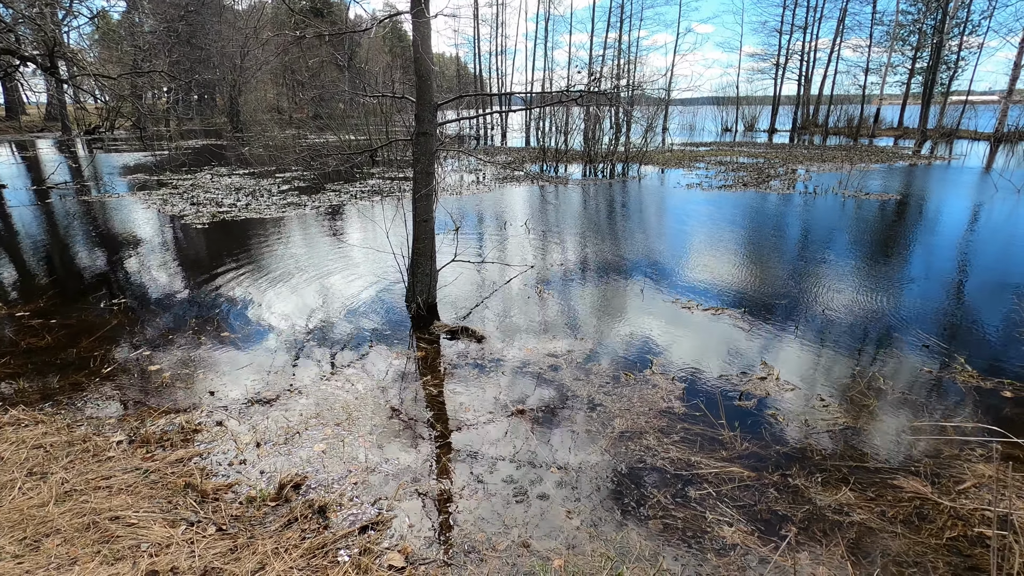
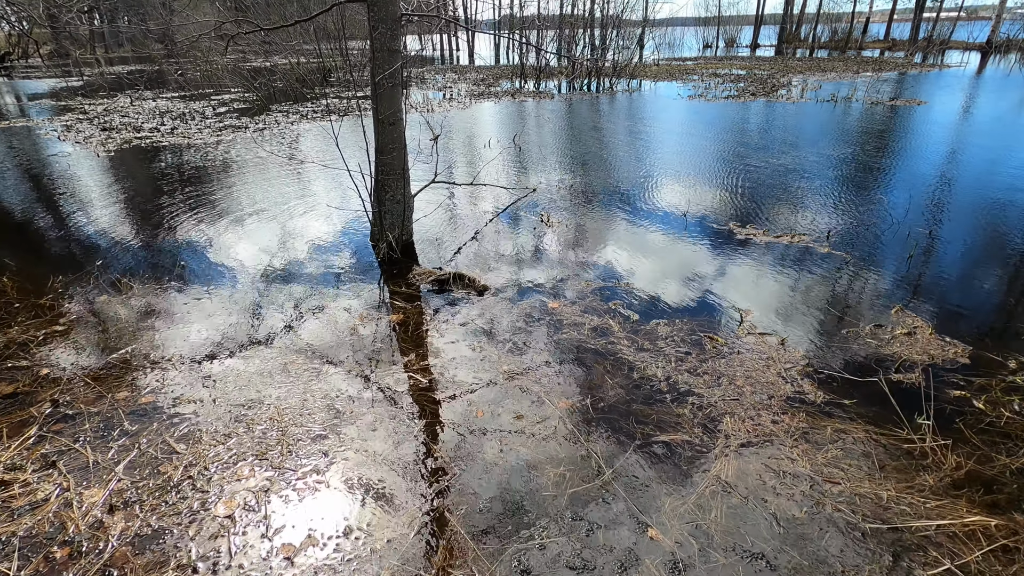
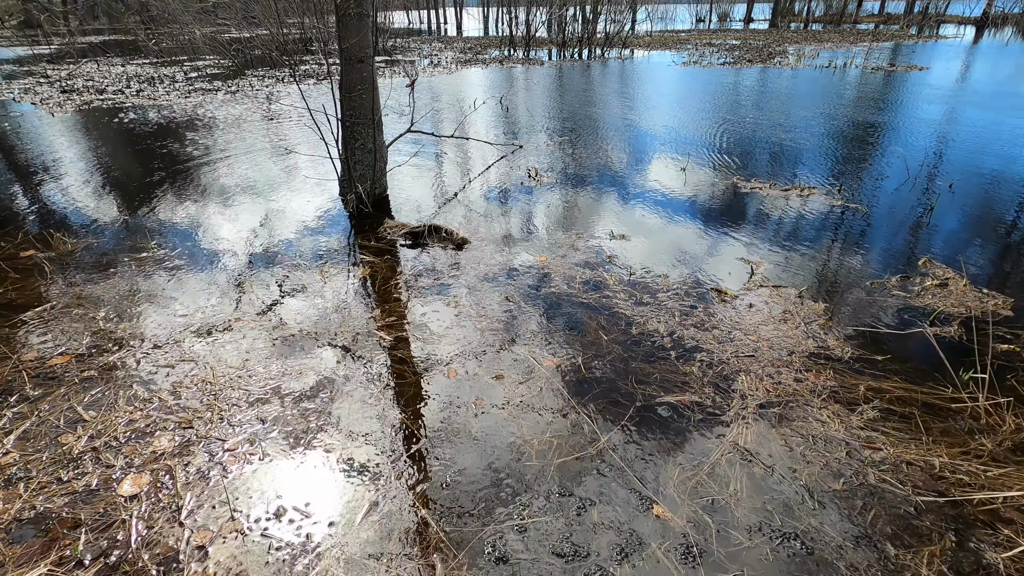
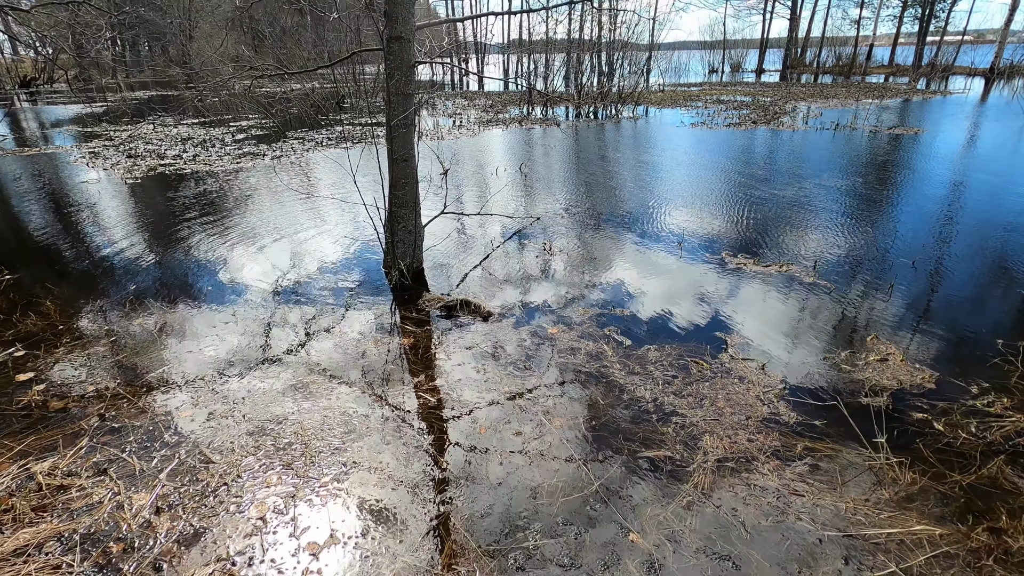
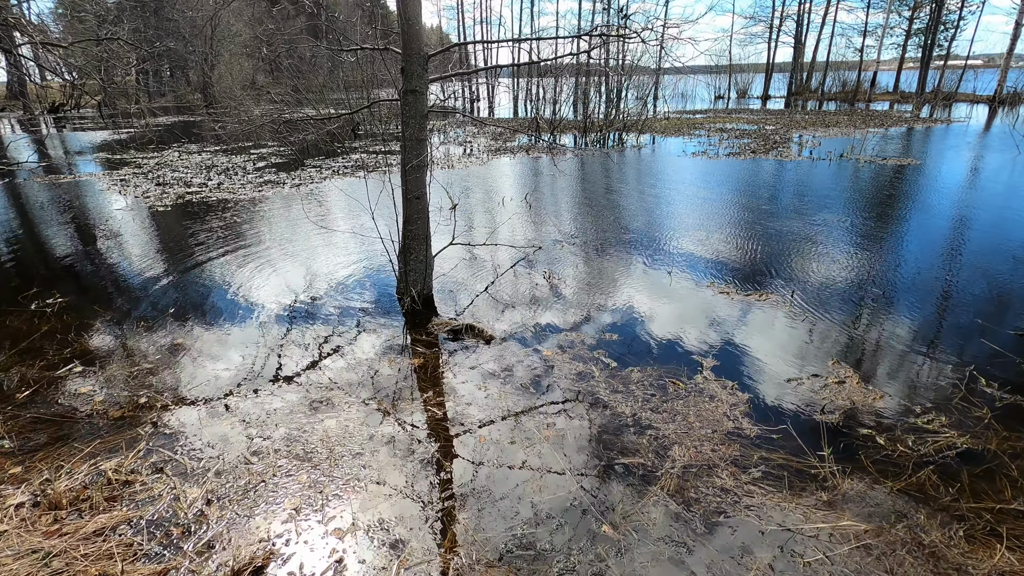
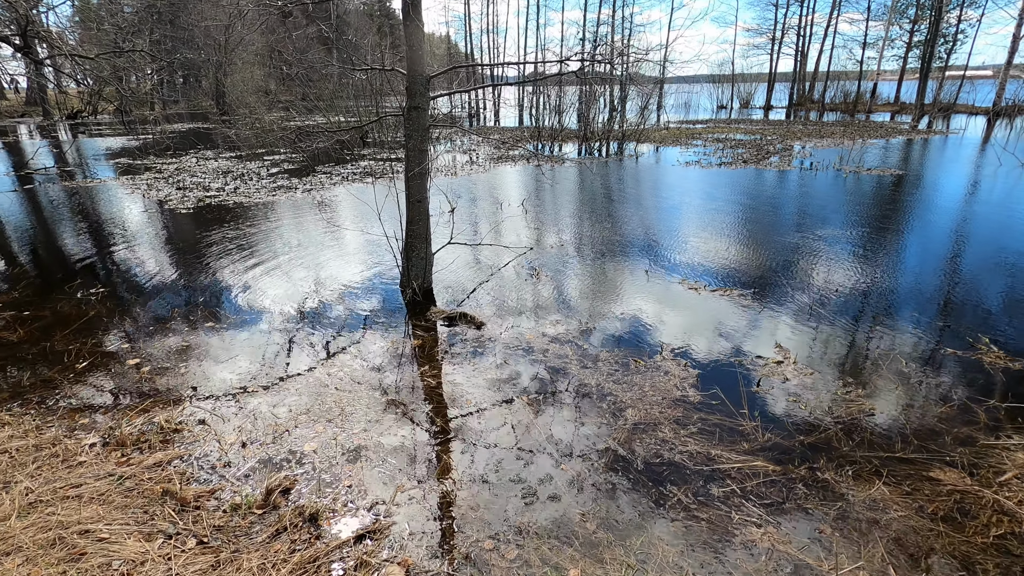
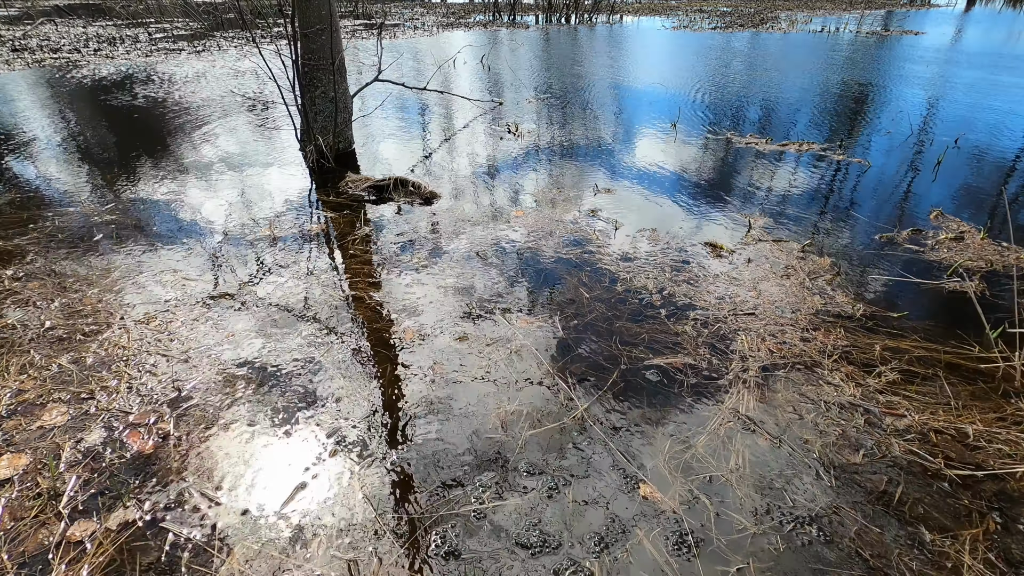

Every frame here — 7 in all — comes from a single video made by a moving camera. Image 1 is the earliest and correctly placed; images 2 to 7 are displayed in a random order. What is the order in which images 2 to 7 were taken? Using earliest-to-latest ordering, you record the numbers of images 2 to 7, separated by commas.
6, 5, 4, 2, 3, 7
